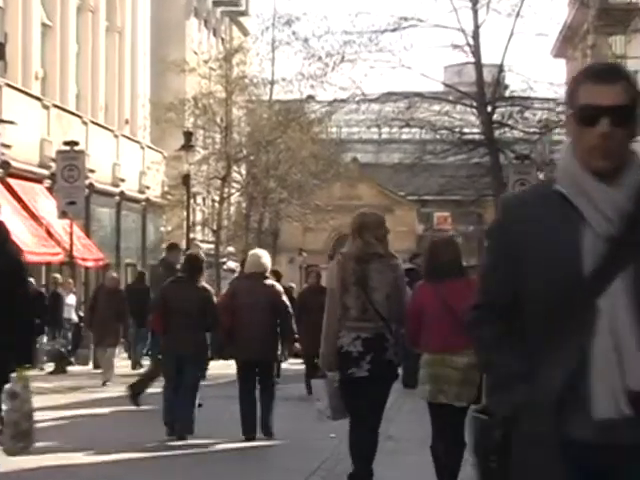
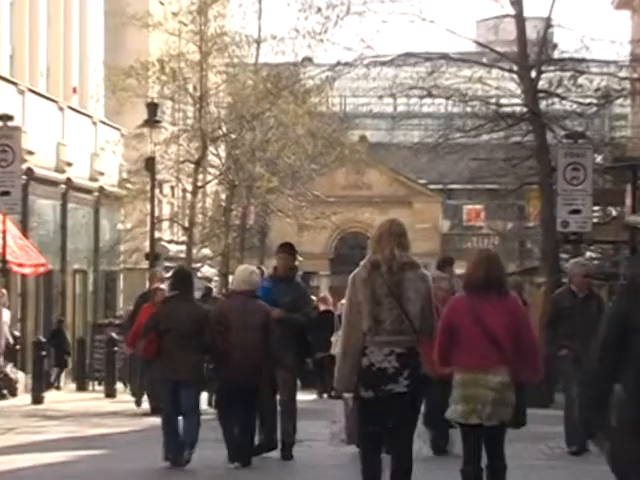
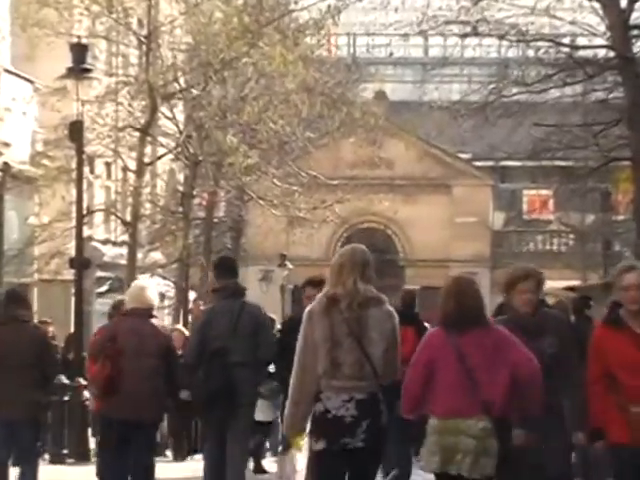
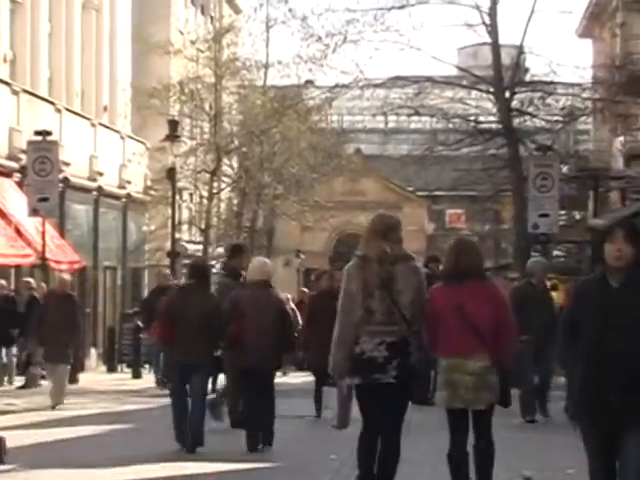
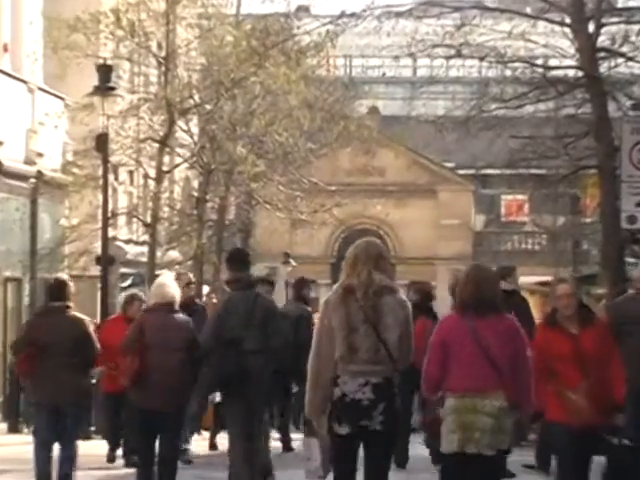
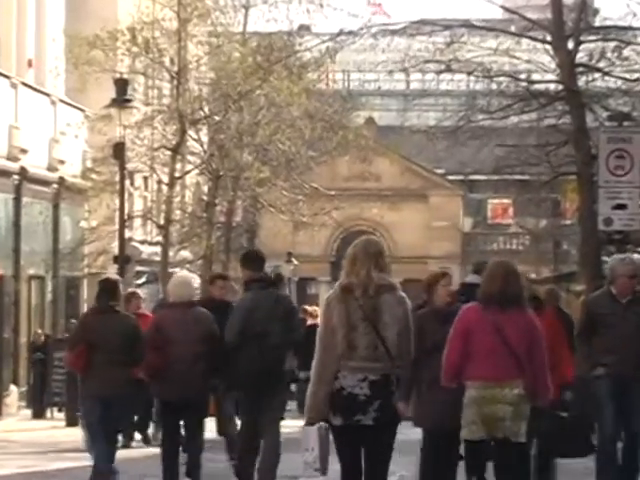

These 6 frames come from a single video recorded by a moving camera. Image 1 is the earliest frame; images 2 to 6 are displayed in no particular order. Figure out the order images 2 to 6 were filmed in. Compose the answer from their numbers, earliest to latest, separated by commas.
4, 2, 6, 5, 3
